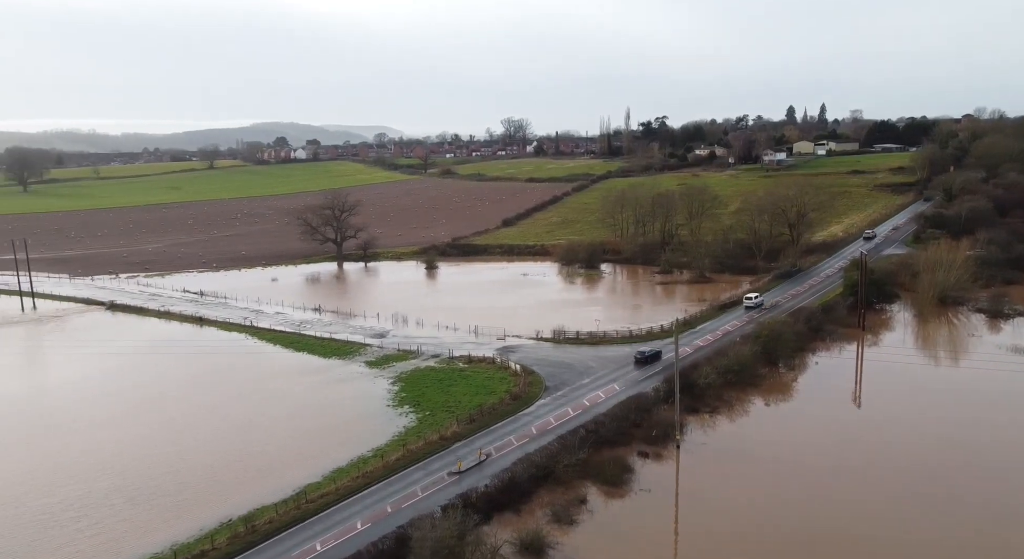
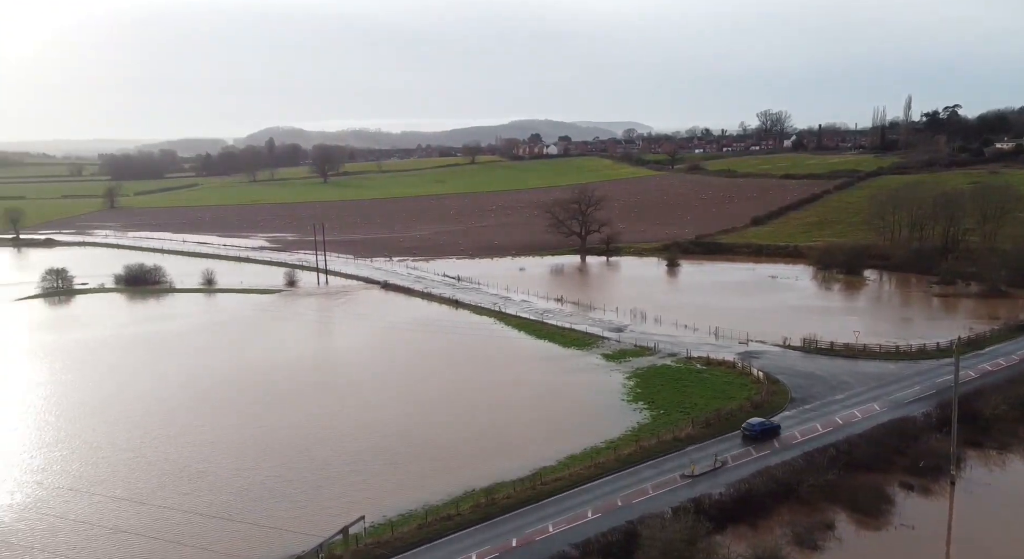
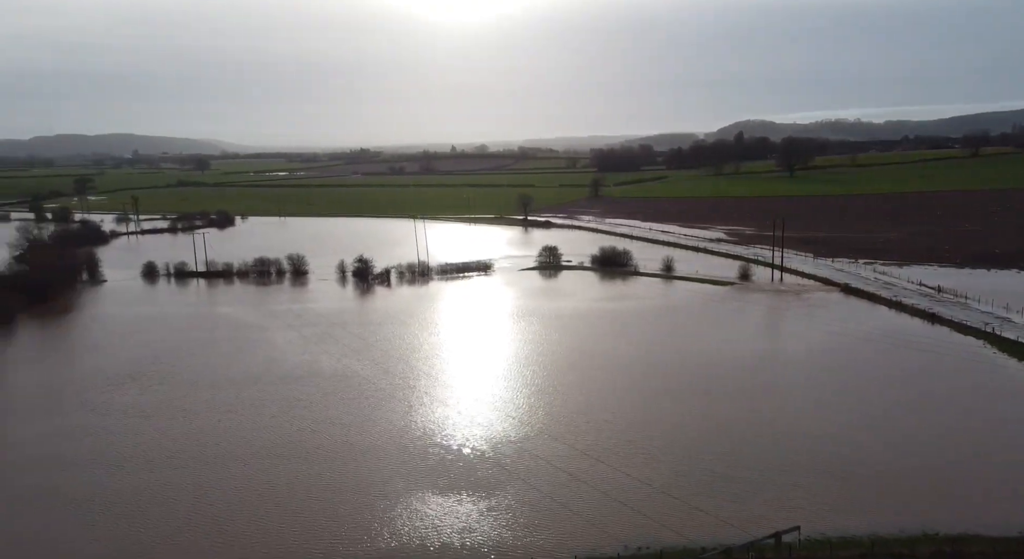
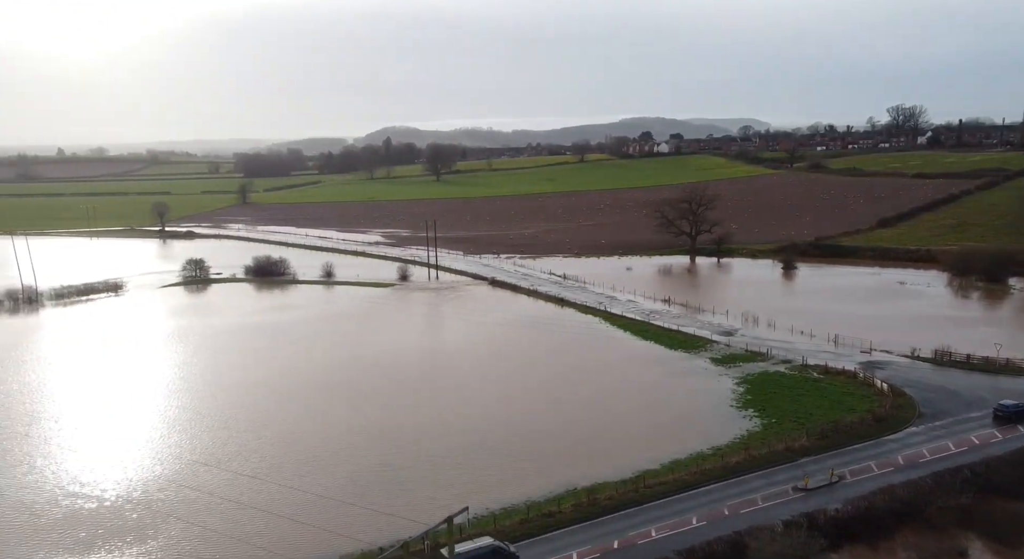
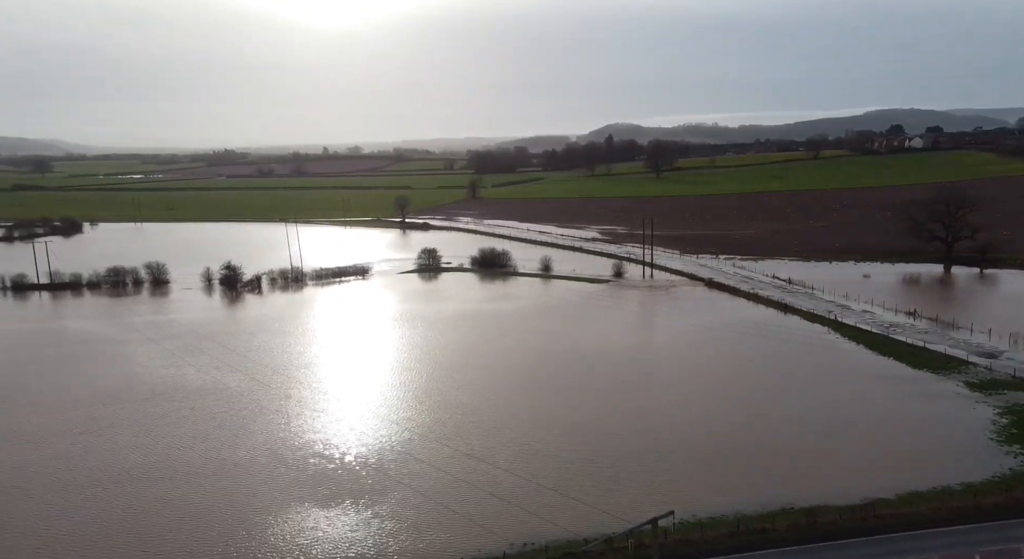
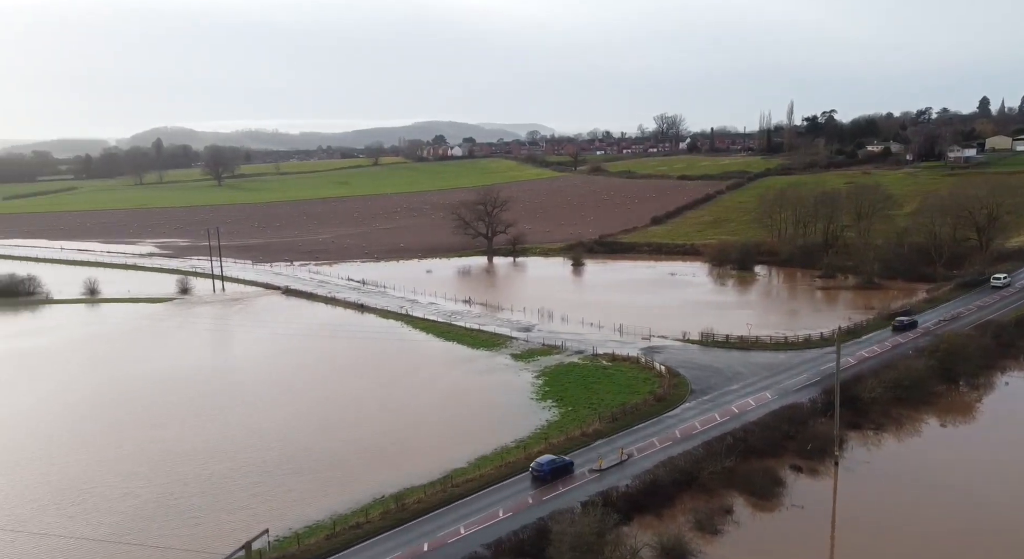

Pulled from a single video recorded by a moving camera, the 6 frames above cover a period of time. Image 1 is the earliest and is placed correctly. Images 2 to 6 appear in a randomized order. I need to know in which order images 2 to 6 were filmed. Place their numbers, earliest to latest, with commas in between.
6, 2, 4, 5, 3
